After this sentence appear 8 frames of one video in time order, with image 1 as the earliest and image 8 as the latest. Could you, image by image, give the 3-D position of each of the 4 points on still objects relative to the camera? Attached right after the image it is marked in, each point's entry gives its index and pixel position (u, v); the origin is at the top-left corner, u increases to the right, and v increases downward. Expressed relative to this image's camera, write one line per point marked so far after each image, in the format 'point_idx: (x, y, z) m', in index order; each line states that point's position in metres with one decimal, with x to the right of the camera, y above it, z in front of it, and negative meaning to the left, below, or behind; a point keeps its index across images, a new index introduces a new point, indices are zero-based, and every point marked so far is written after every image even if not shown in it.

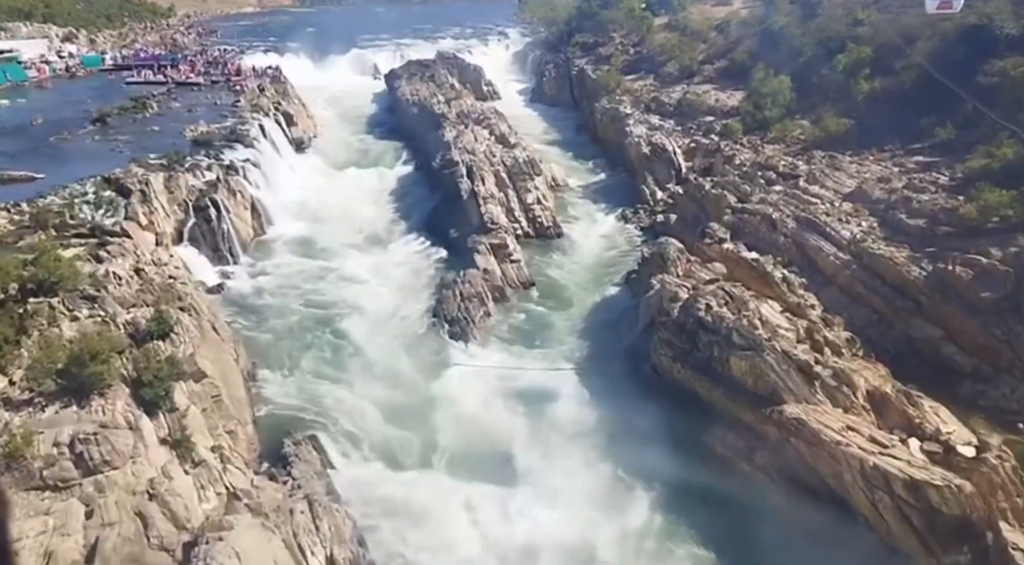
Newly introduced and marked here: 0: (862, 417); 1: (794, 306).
0: (+7.0, -2.8, +14.6) m
1: (+7.8, -0.6, +20.2) m
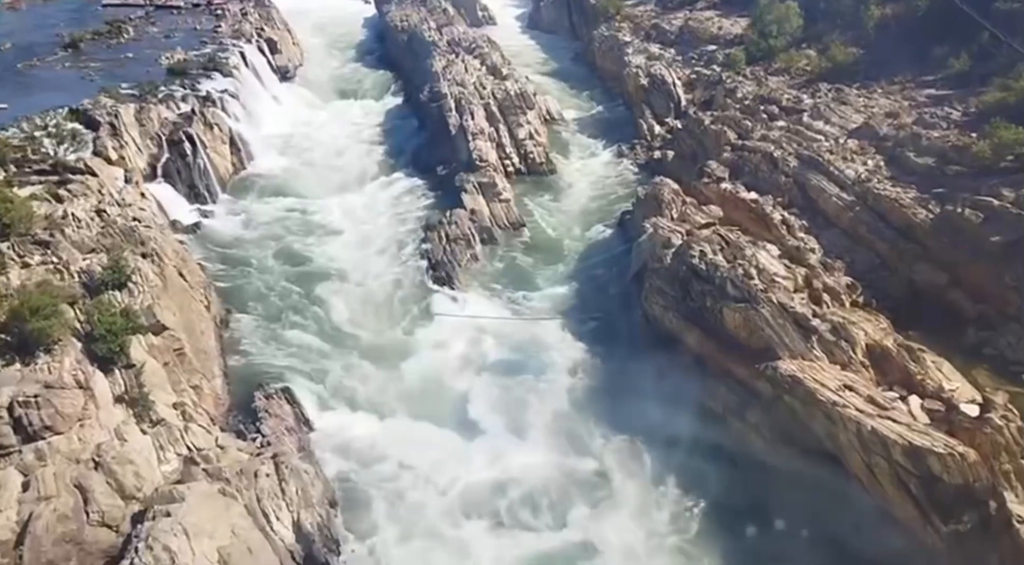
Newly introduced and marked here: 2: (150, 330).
0: (+6.7, -1.8, +13.9) m
1: (+7.4, +0.9, +19.3) m
2: (-6.5, -0.9, +12.9) m
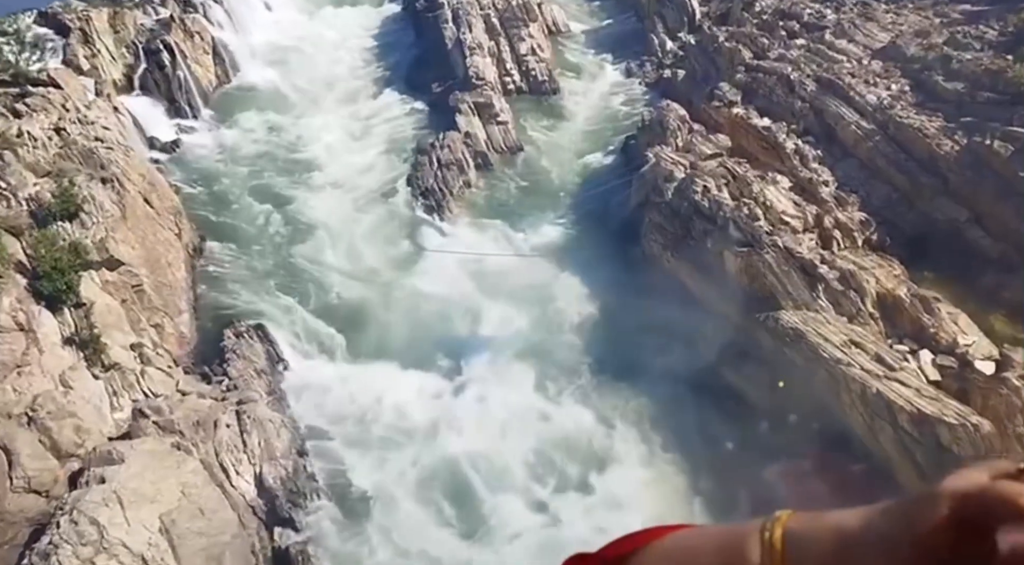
0: (+6.4, -0.8, +13.0) m
1: (+7.2, +2.5, +18.0) m
2: (-6.8, +0.3, +12.0) m
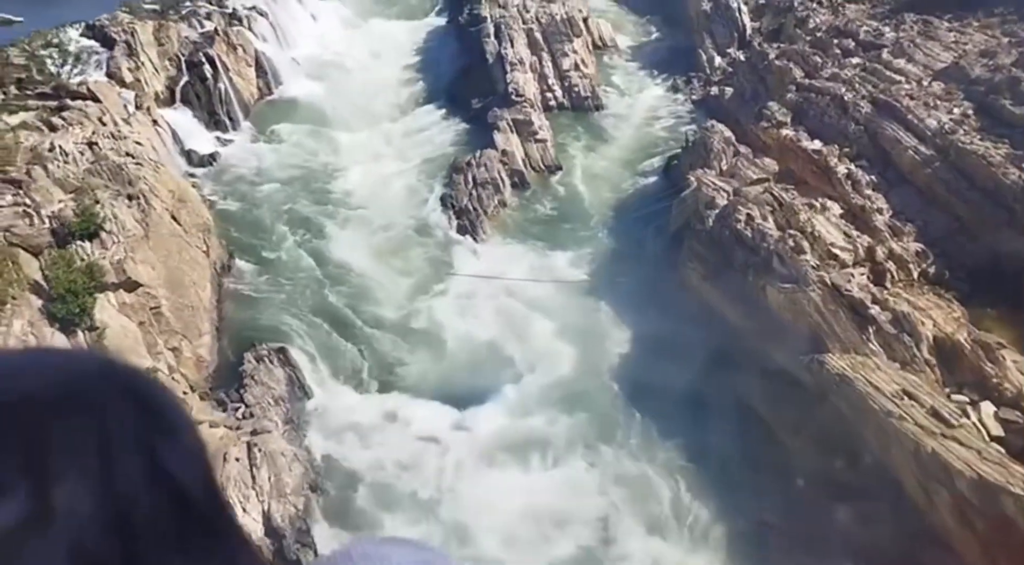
0: (+6.8, -1.5, +12.0) m
1: (+8.0, +1.7, +17.0) m
2: (-6.3, -0.1, +11.8) m
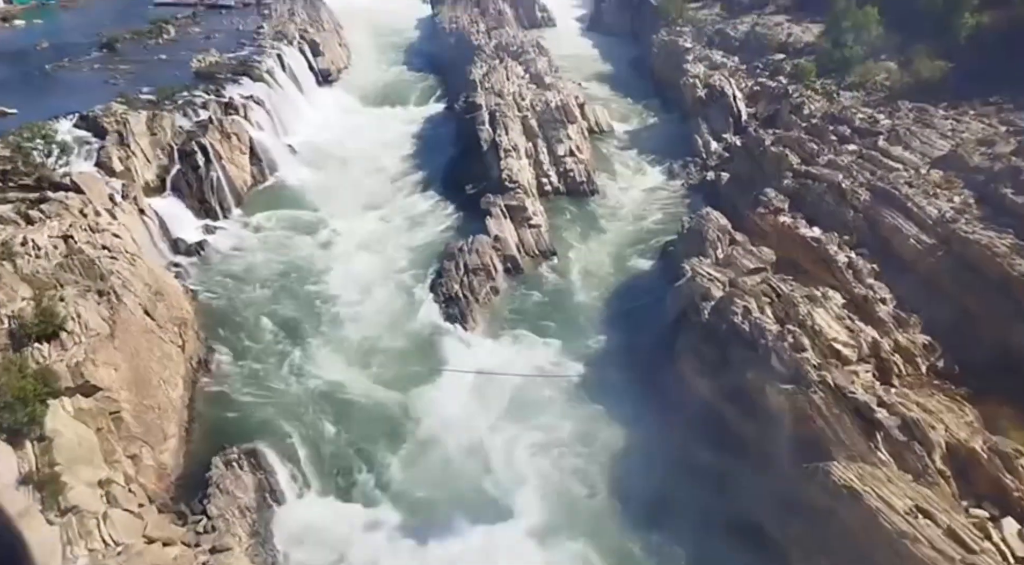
0: (+6.5, -3.1, +11.1) m
1: (+7.8, -0.4, +16.4) m
2: (-6.6, -1.7, +11.2) m
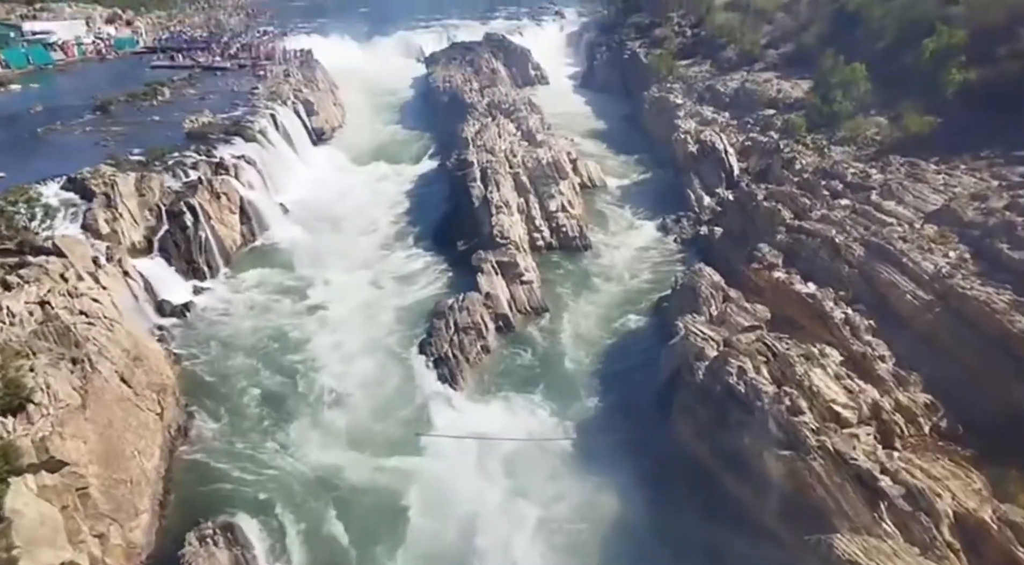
0: (+6.3, -4.0, +10.5) m
1: (+7.6, -1.7, +16.0) m
2: (-6.8, -2.7, +10.7) m
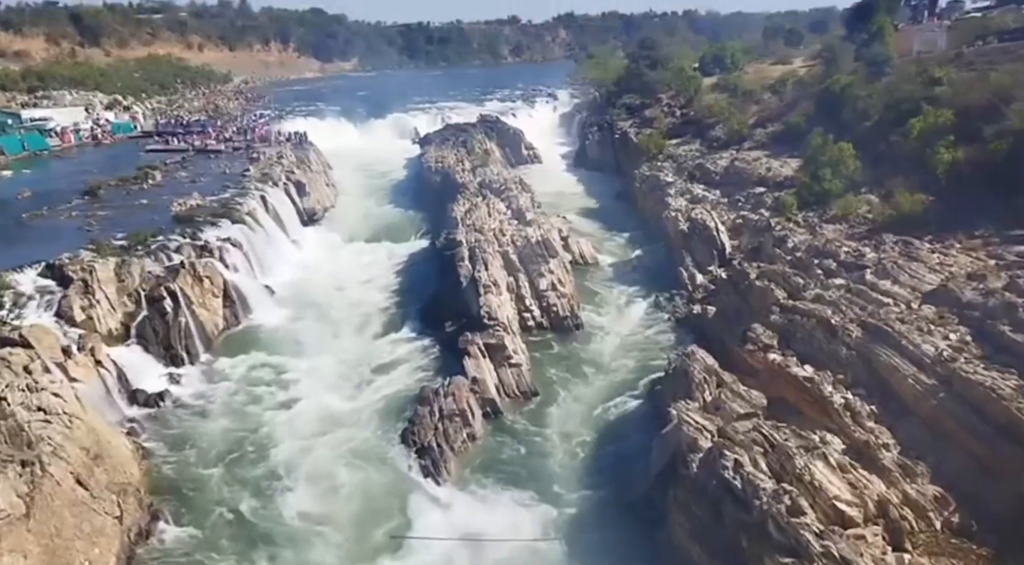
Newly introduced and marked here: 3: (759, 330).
0: (+6.0, -5.2, +9.5) m
1: (+7.2, -3.5, +15.2) m
2: (-7.2, -4.1, +9.7) m
3: (+6.7, -1.3, +19.9) m
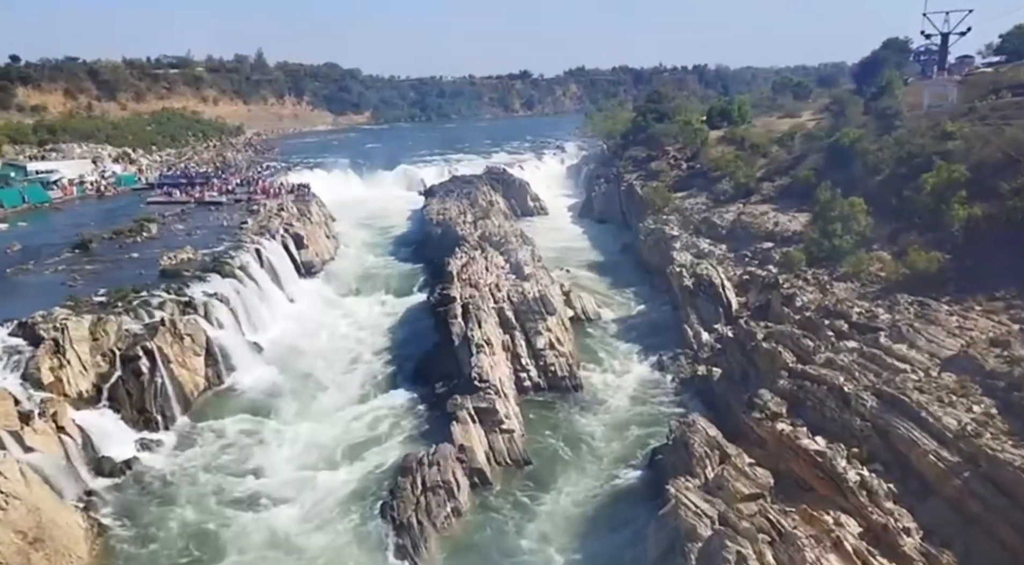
0: (+5.5, -6.1, +7.9) m
1: (+6.9, -4.8, +13.7) m
2: (-7.6, -5.0, +8.5) m
3: (+6.4, -3.0, +18.5) m
